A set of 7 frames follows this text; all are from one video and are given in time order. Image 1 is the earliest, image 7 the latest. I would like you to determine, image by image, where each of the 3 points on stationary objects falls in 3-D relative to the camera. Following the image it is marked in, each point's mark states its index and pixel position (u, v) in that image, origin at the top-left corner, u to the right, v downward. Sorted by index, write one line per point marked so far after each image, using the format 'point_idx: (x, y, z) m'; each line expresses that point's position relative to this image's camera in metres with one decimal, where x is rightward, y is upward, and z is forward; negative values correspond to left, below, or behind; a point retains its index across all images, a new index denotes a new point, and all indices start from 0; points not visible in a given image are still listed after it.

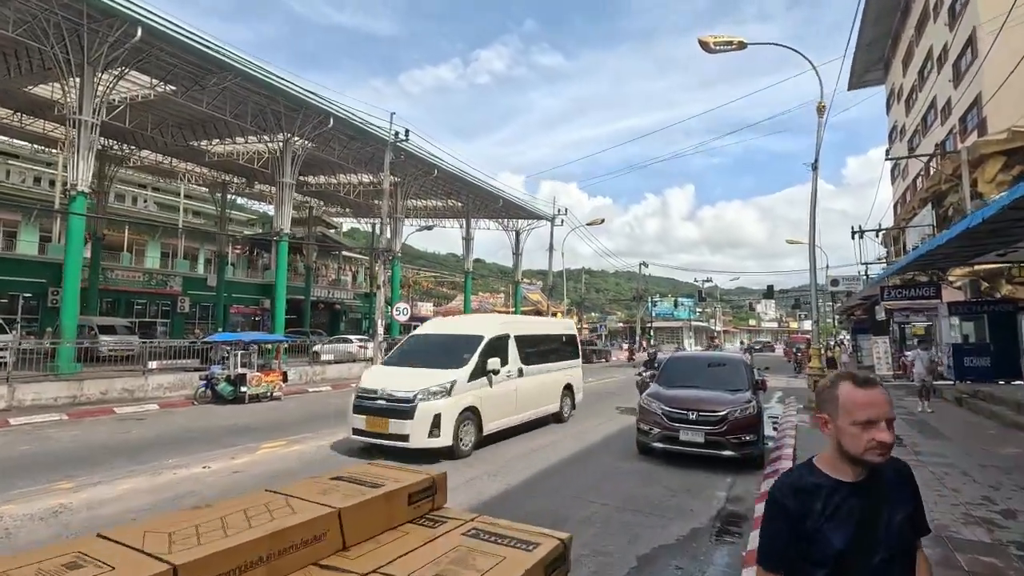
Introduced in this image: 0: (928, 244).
0: (+10.8, +1.1, +13.9) m
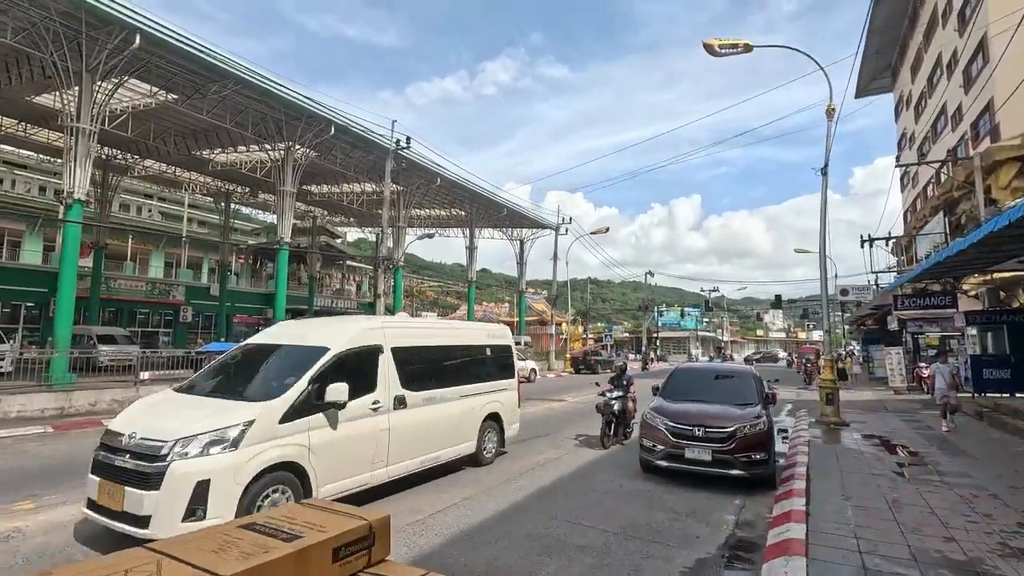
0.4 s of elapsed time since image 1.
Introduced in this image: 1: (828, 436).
0: (+10.7, +0.9, +13.3) m
1: (+6.9, -3.2, +11.6) m
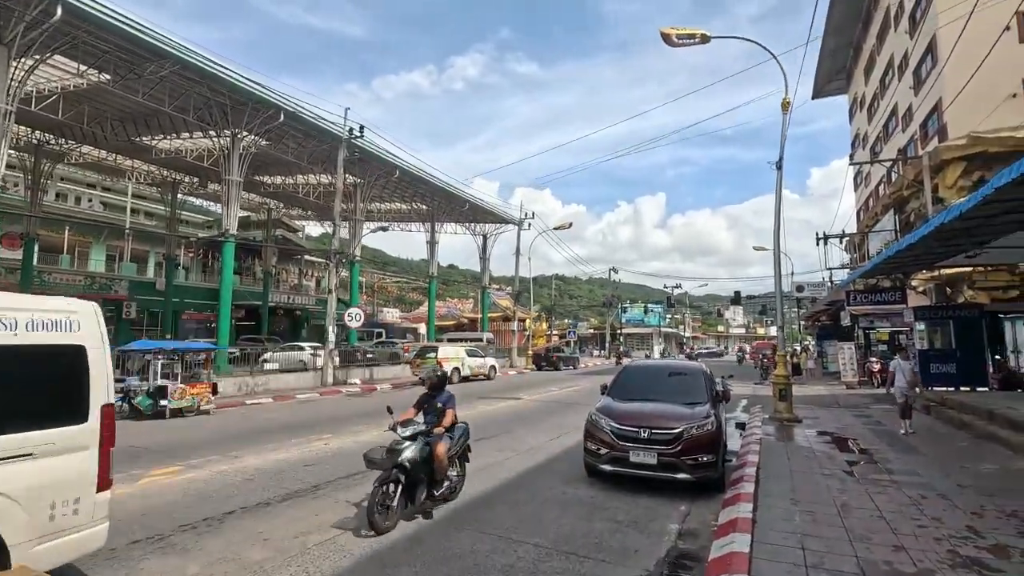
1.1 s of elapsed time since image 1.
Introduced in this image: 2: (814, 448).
0: (+9.5, +1.0, +13.3) m
1: (+5.8, -3.1, +11.4) m
2: (+5.5, -2.9, +9.8) m
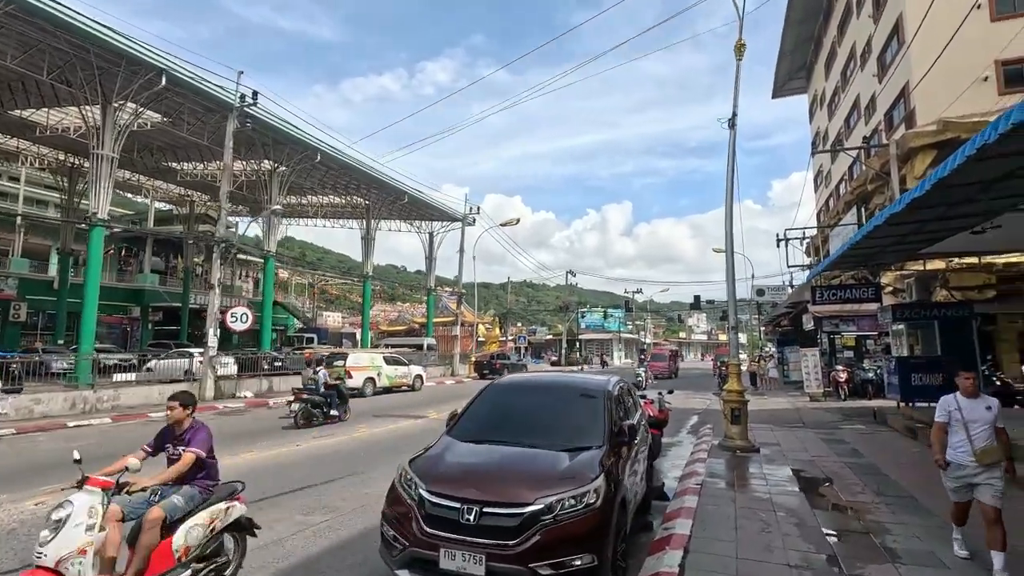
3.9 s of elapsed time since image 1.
0: (+7.1, +1.2, +10.6) m
1: (+3.5, -2.9, +8.4) m
2: (+3.3, -2.7, +6.7) m
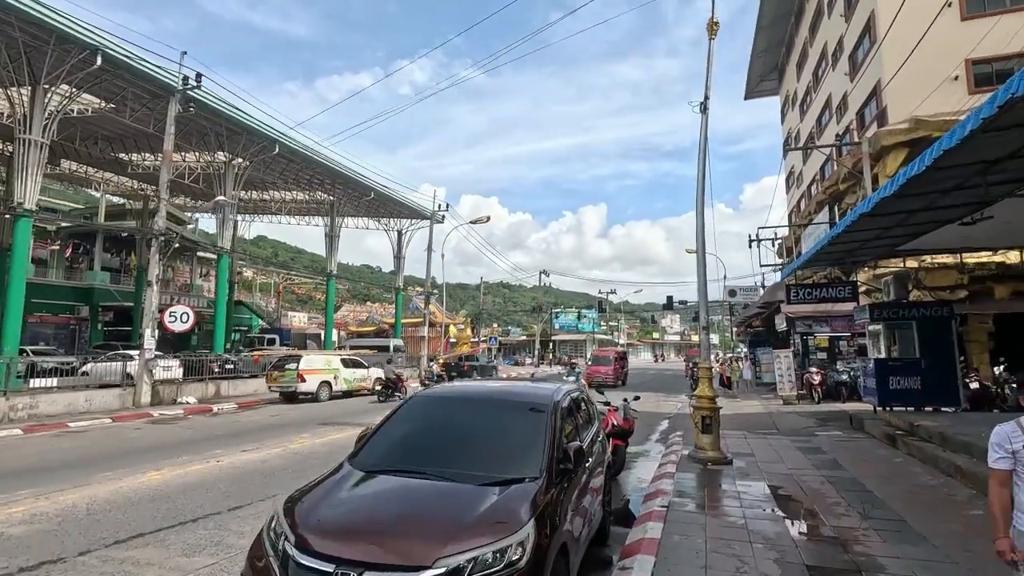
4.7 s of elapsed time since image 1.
0: (+6.2, +1.2, +9.9) m
1: (+2.7, -2.8, +7.5) m
2: (+2.6, -2.6, +5.9) m
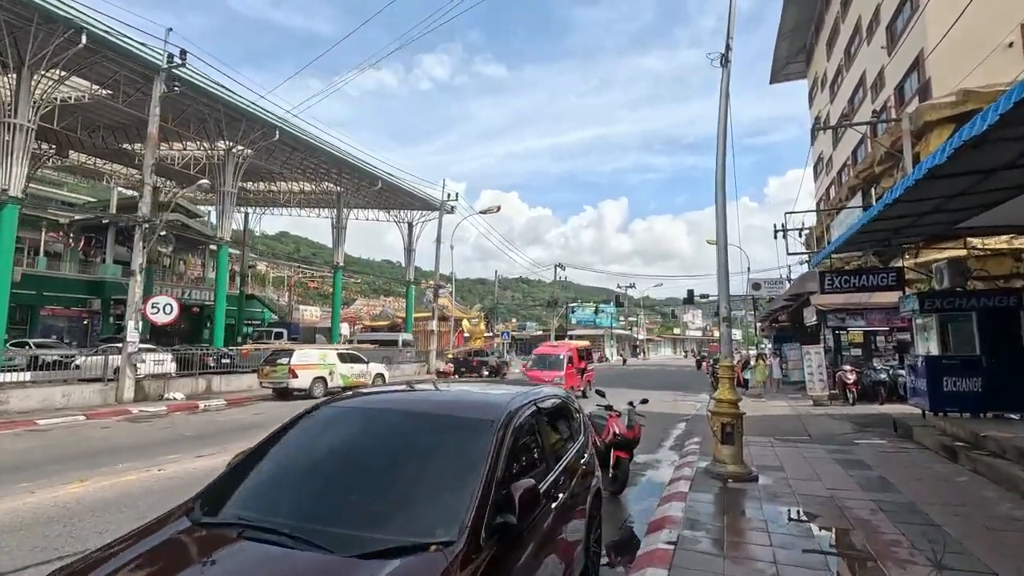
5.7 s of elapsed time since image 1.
0: (+6.0, +1.5, +8.3) m
1: (+2.4, -2.6, +6.1) m
2: (+2.3, -2.4, +4.4) m
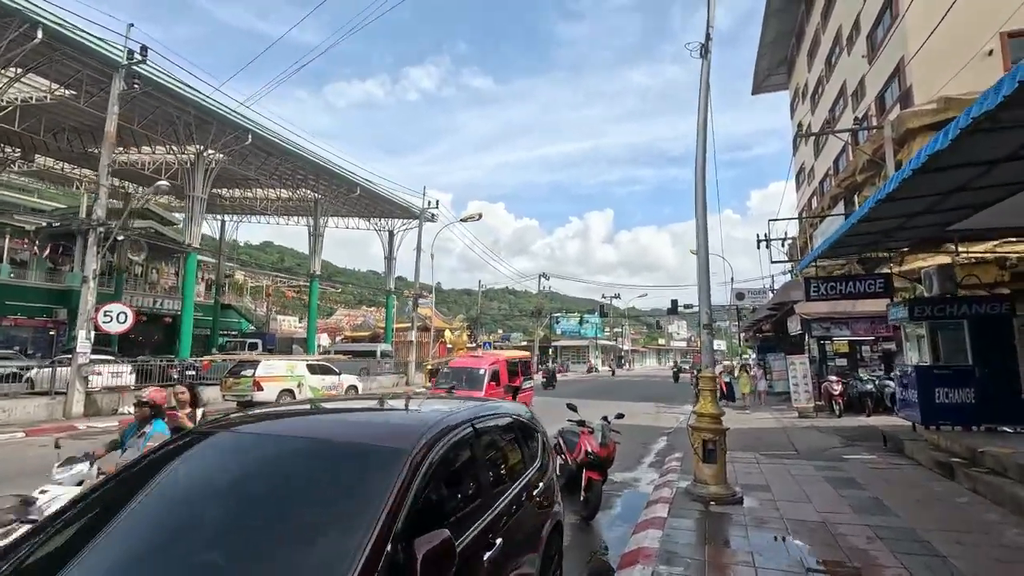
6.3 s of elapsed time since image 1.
0: (+5.5, +1.4, +7.8) m
1: (+1.9, -2.6, +5.4) m
2: (+1.9, -2.4, +3.8) m
